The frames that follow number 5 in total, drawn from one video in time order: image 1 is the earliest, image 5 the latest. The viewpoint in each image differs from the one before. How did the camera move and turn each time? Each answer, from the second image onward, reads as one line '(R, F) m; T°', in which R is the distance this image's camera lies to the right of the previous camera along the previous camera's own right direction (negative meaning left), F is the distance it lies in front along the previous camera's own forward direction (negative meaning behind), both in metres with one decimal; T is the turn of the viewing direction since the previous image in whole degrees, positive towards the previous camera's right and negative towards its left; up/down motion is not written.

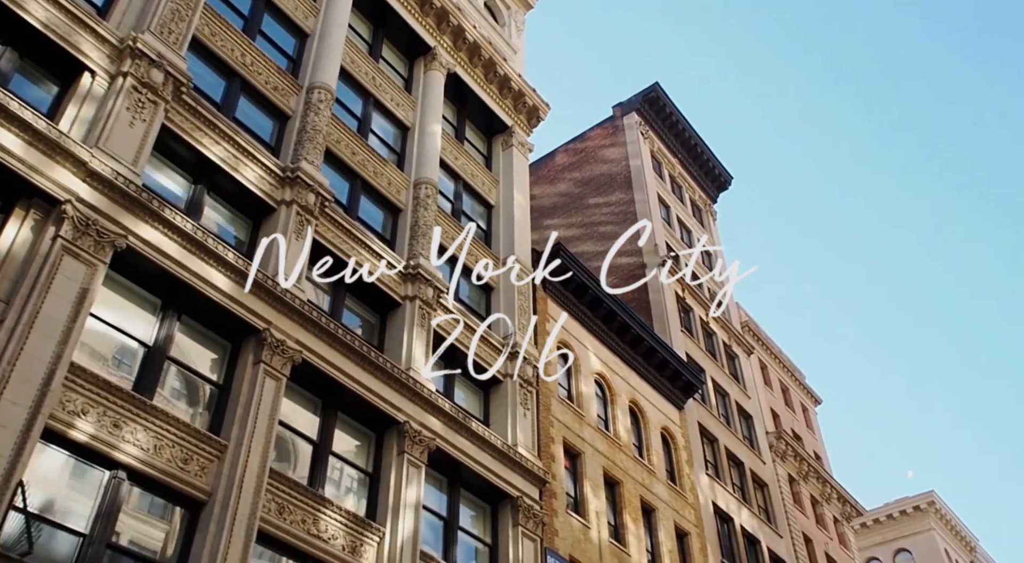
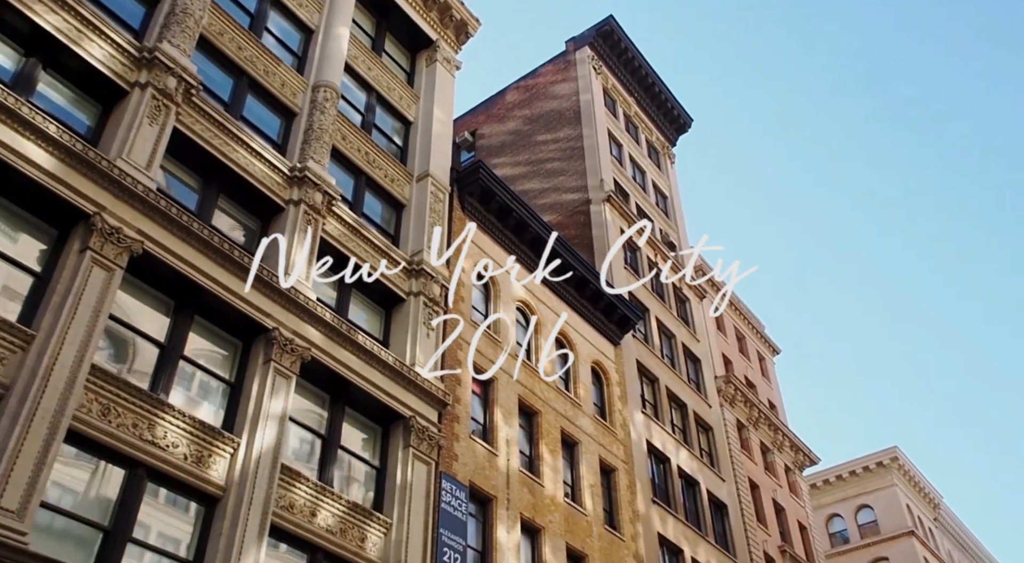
(+2.0, +1.8) m; +1°
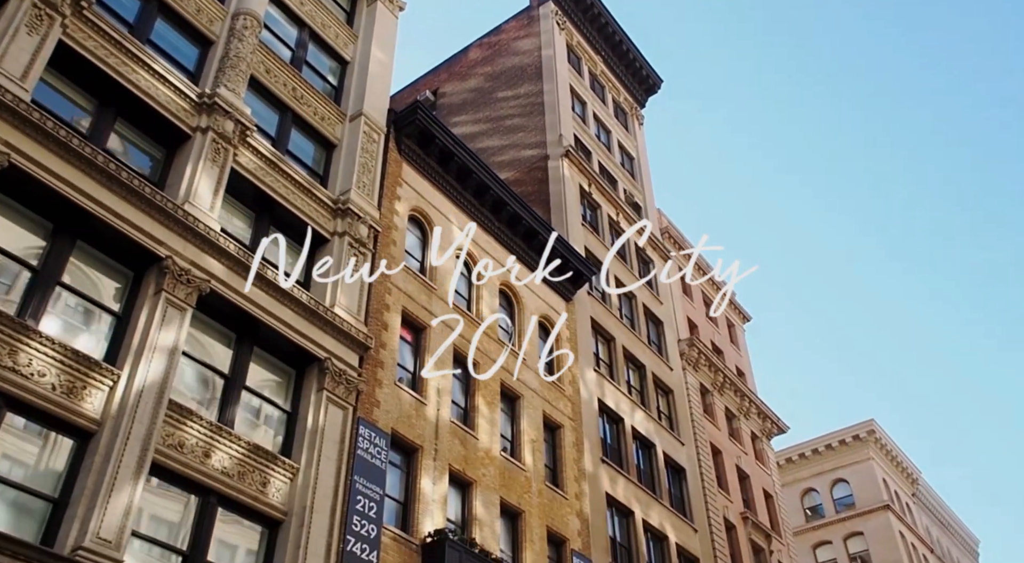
(+1.4, +1.2) m; +1°
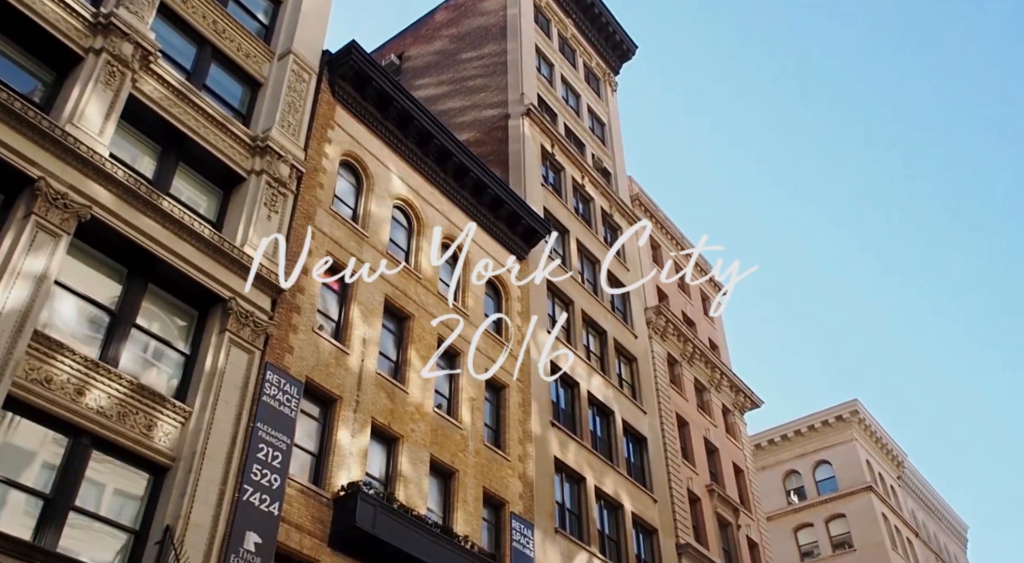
(+1.5, +1.4) m; 0°
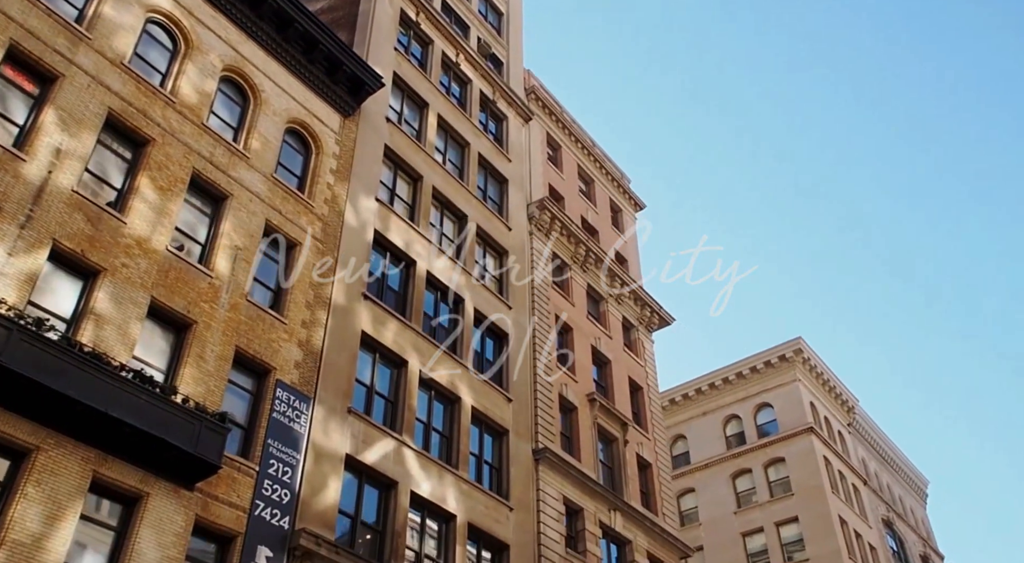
(+4.7, +4.4) m; +1°
